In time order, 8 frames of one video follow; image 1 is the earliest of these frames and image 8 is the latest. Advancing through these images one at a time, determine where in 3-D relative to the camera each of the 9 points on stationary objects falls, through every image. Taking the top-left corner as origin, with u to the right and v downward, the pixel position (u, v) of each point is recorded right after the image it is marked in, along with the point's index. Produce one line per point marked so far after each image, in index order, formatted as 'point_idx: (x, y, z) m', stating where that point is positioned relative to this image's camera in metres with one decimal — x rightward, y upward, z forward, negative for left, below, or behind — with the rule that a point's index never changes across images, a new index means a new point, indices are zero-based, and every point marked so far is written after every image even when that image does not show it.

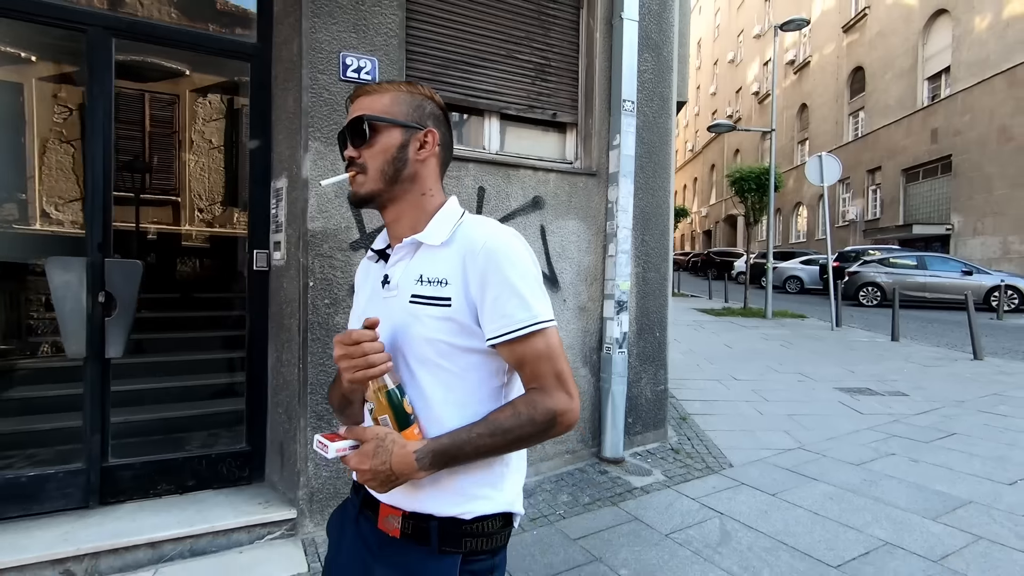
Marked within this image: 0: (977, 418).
0: (+3.9, -1.1, +4.6) m
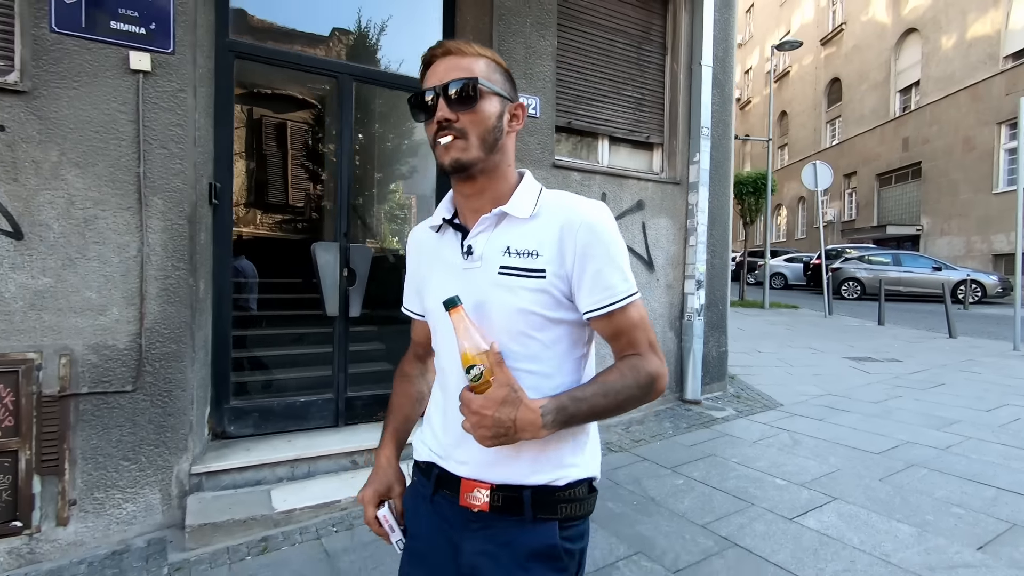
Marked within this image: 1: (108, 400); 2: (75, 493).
0: (+4.8, -0.9, +5.9) m
1: (-2.1, -0.6, +2.9) m
2: (-2.2, -1.0, +2.8) m
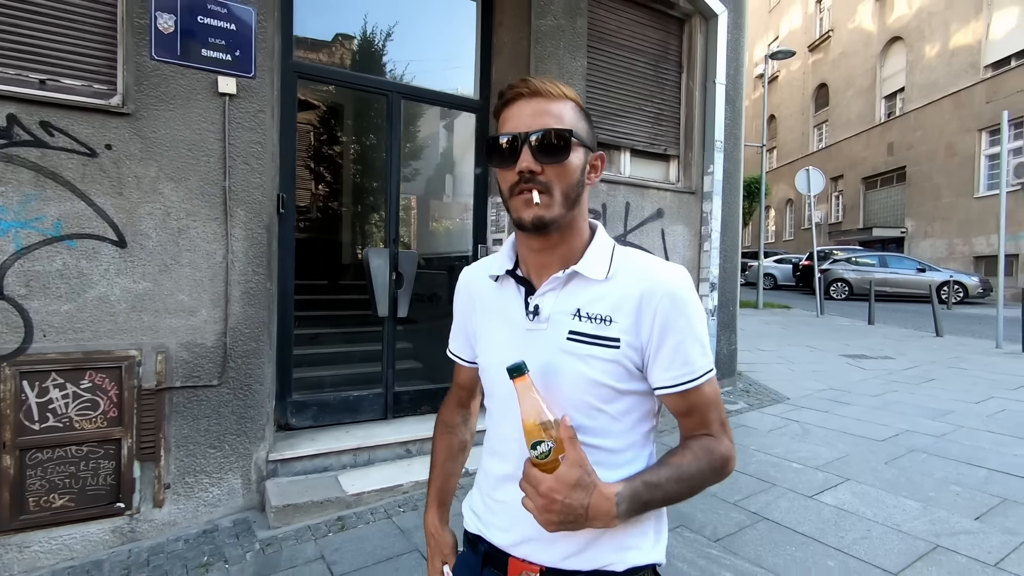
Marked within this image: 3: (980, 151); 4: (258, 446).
0: (+5.0, -0.9, +6.4) m
1: (-1.8, -0.6, +3.2) m
2: (-1.9, -1.1, +3.1) m
3: (+15.4, +4.5, +18.4) m
4: (-1.5, -1.0, +3.4) m
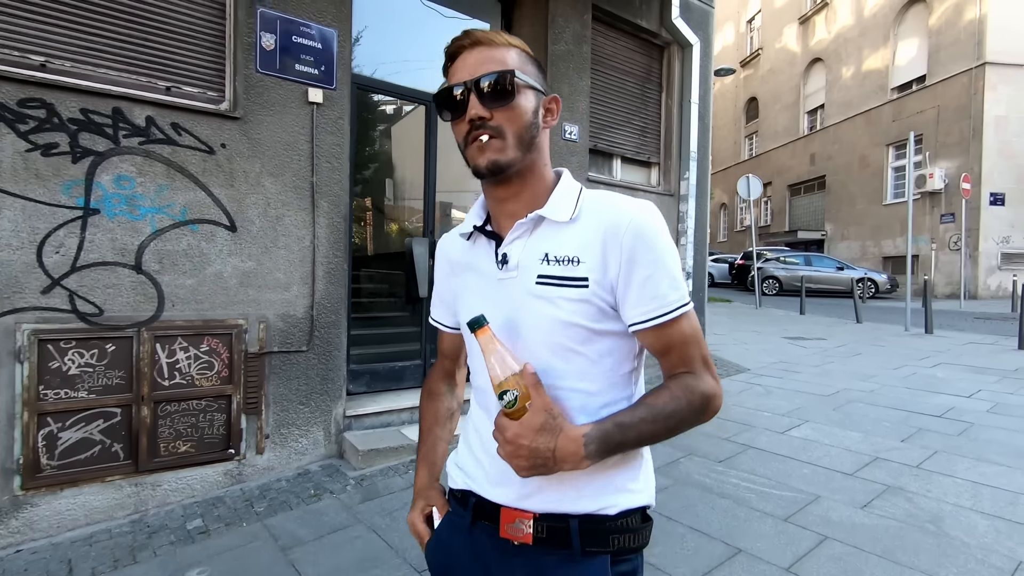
0: (+4.9, -0.8, +7.7) m
1: (-1.5, -0.5, +3.7) m
2: (-1.6, -0.9, +3.7) m
3: (+14.0, +4.6, +20.7) m
4: (-1.3, -0.8, +4.0) m
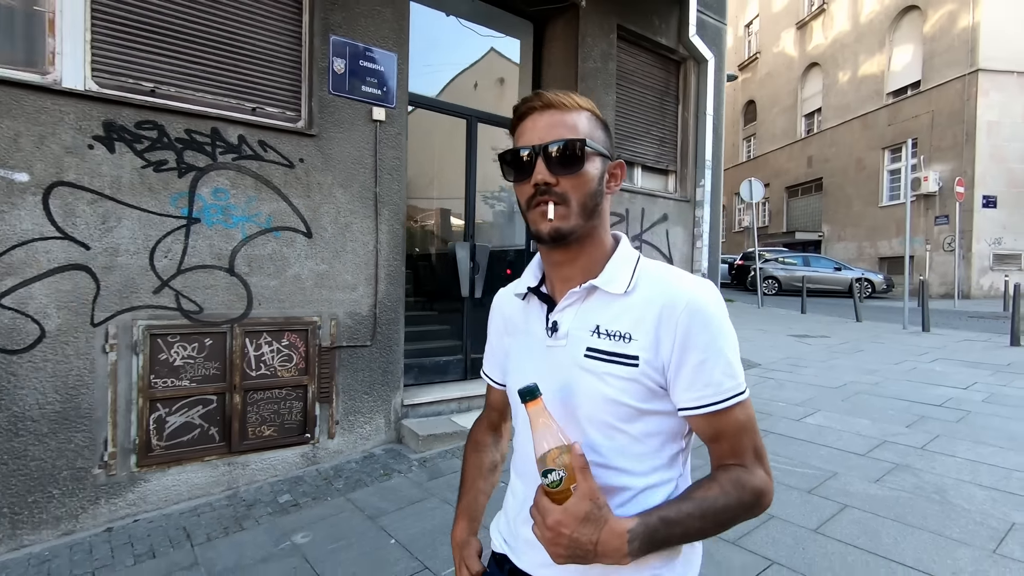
0: (+5.2, -0.8, +8.1) m
1: (-1.2, -0.5, +4.1) m
2: (-1.3, -0.9, +4.1) m
3: (+14.2, +4.6, +21.3) m
4: (-0.9, -0.8, +4.3) m
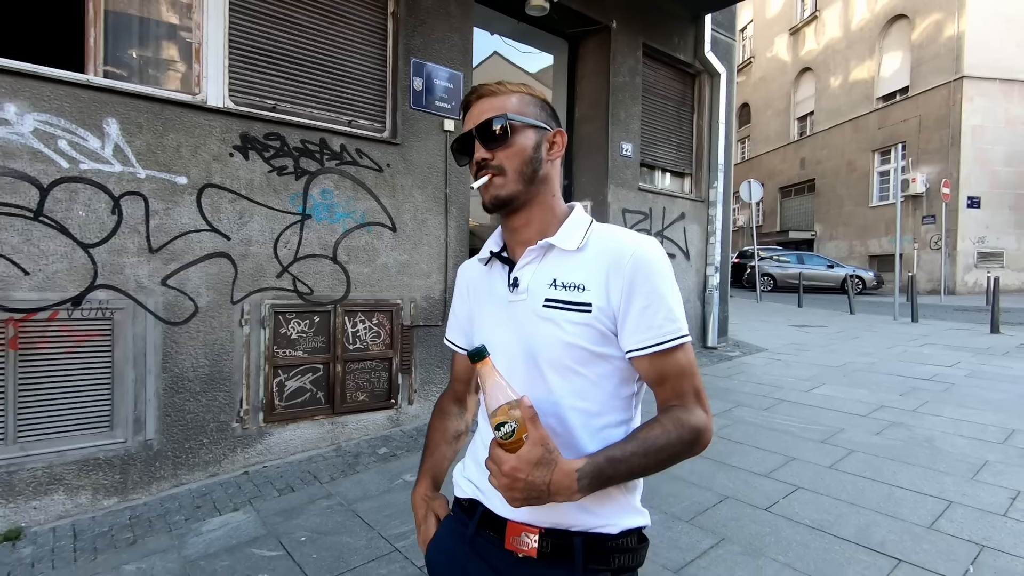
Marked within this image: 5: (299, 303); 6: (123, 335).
0: (+5.6, -0.7, +8.9) m
1: (-0.7, -0.4, +4.8) m
2: (-0.8, -0.8, +4.7) m
3: (+14.3, +4.7, +22.1) m
4: (-0.5, -0.7, +5.0) m
5: (-1.6, -0.1, +4.1) m
6: (-2.4, -0.3, +3.4) m
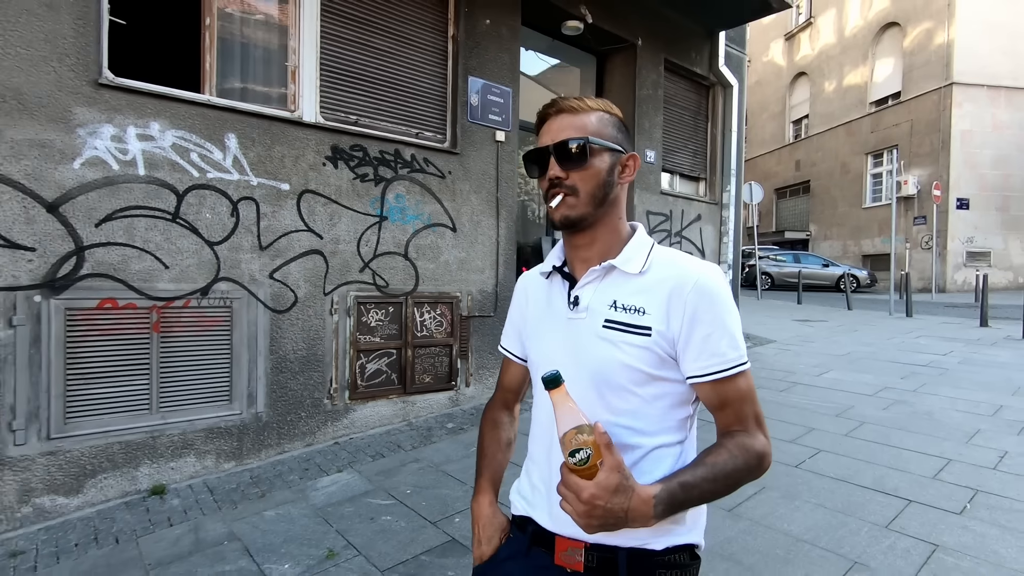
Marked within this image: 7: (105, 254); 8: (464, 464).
0: (+6.0, -0.7, +9.5) m
1: (-0.3, -0.3, +5.3) m
2: (-0.4, -0.8, +5.2) m
3: (+14.5, +4.8, +22.9) m
4: (0.0, -0.7, +5.6) m
5: (-1.1, -0.1, +4.6) m
6: (-1.9, -0.2, +3.9) m
7: (-2.5, +0.2, +3.4) m
8: (-0.3, -1.2, +3.9) m
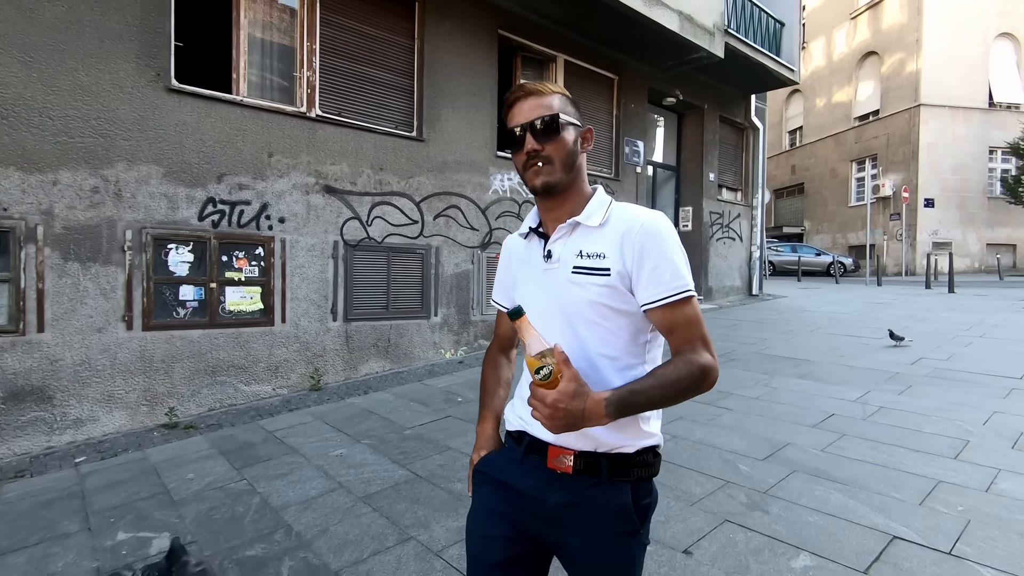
0: (+8.2, -0.1, +13.7) m
1: (+2.0, +0.3, +9.4) m
2: (+1.9, -0.2, +9.3) m
3: (+16.5, +5.5, +27.2) m
4: (+2.2, -0.1, +9.6) m
5: (+1.2, +0.5, +8.7) m
6: (+0.4, +0.3, +8.0) m
7: (-0.2, +0.7, +7.5) m
8: (+1.9, -0.7, +8.0) m
